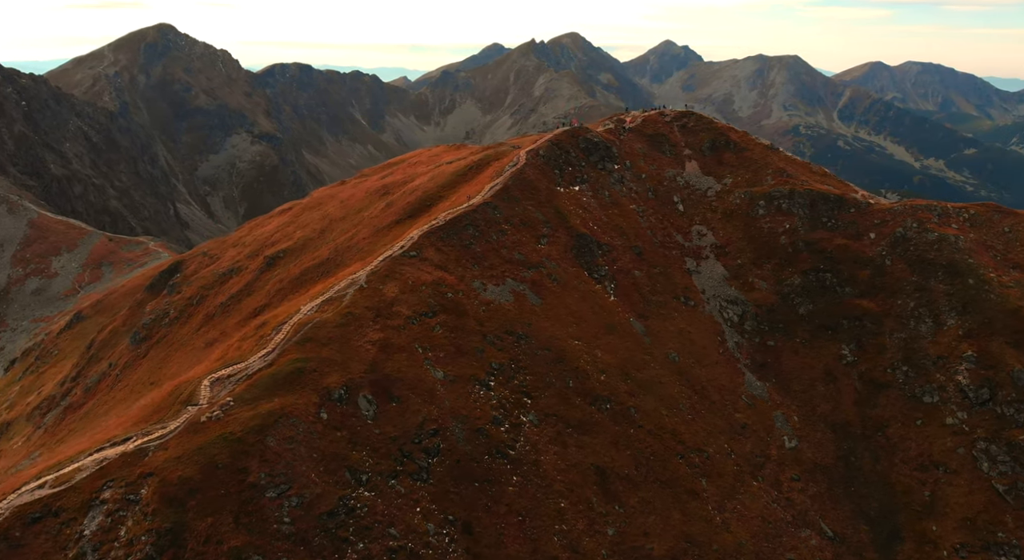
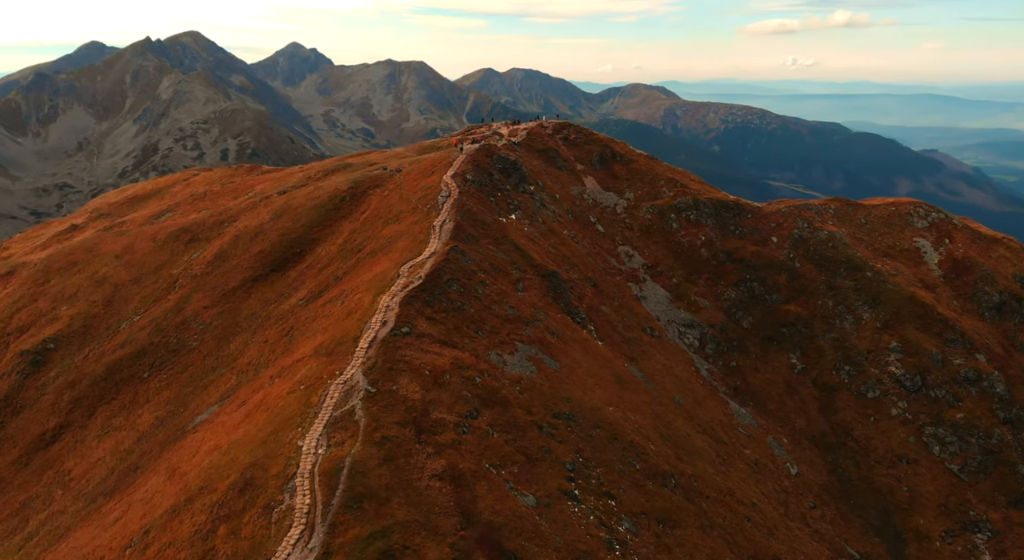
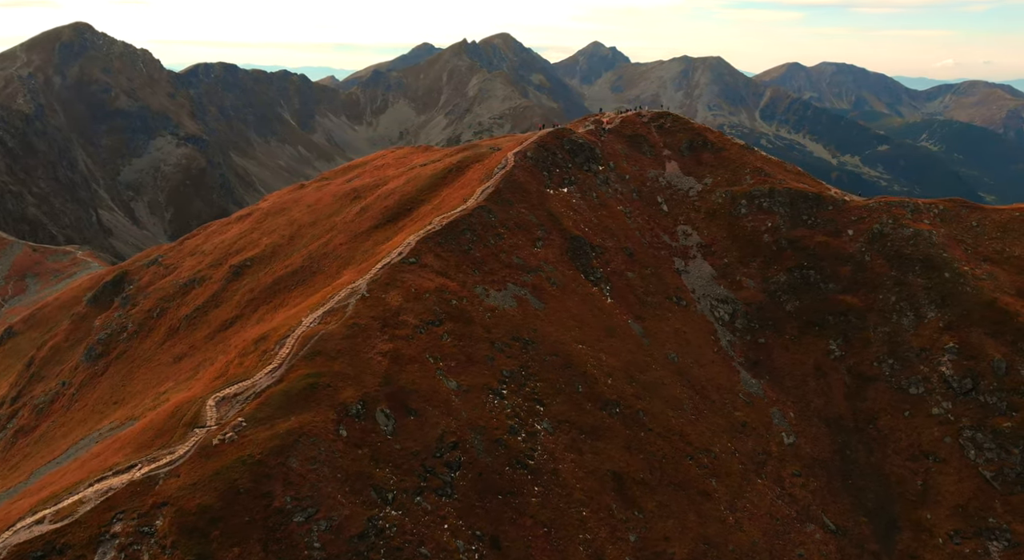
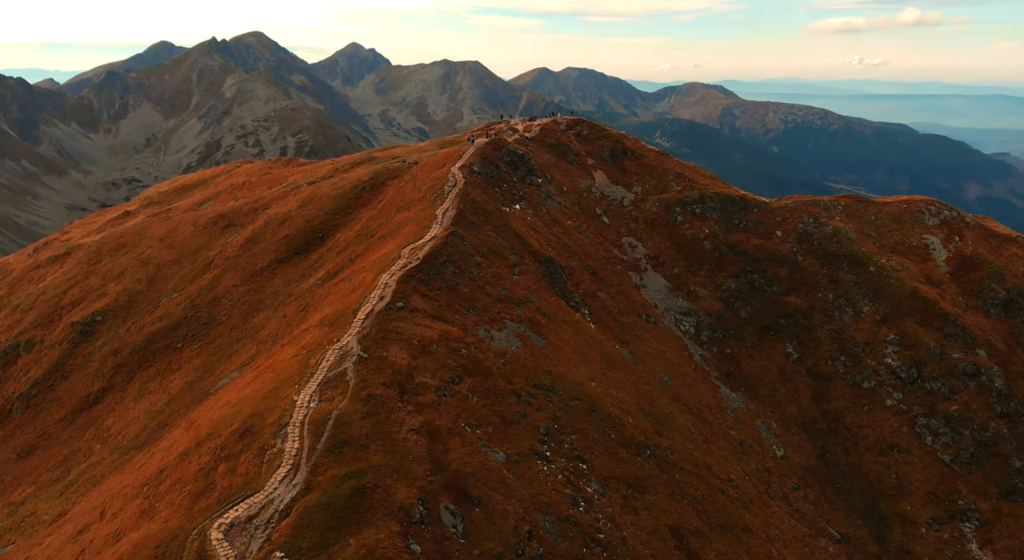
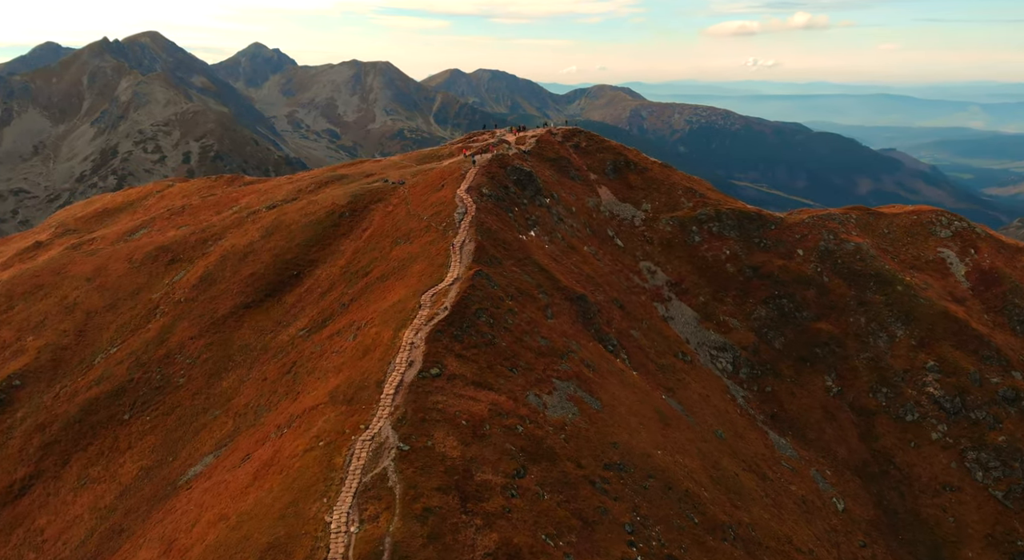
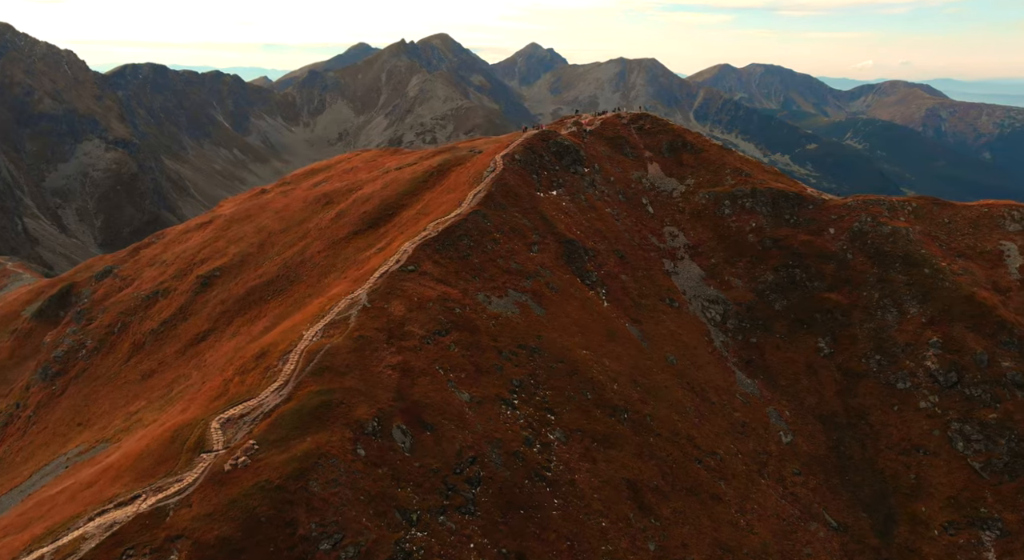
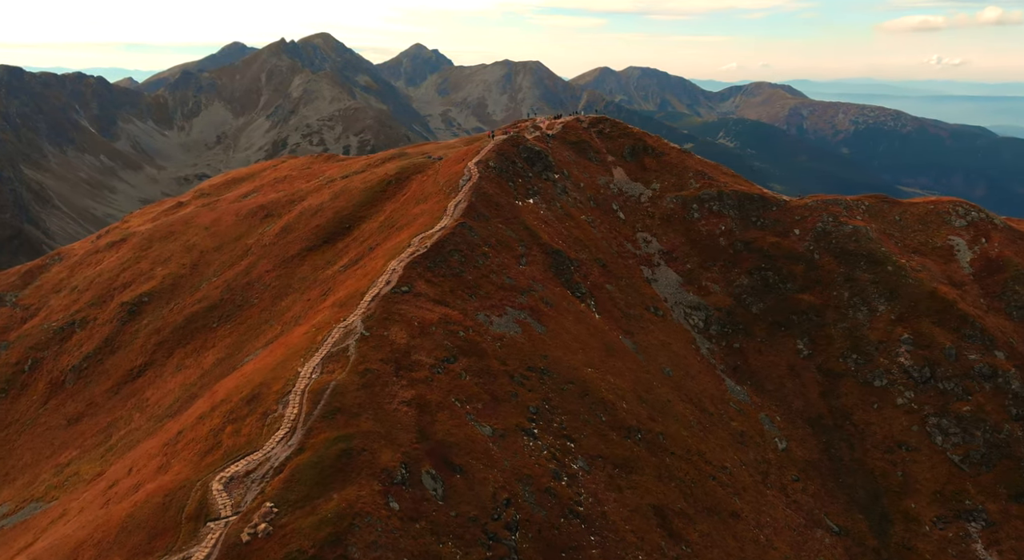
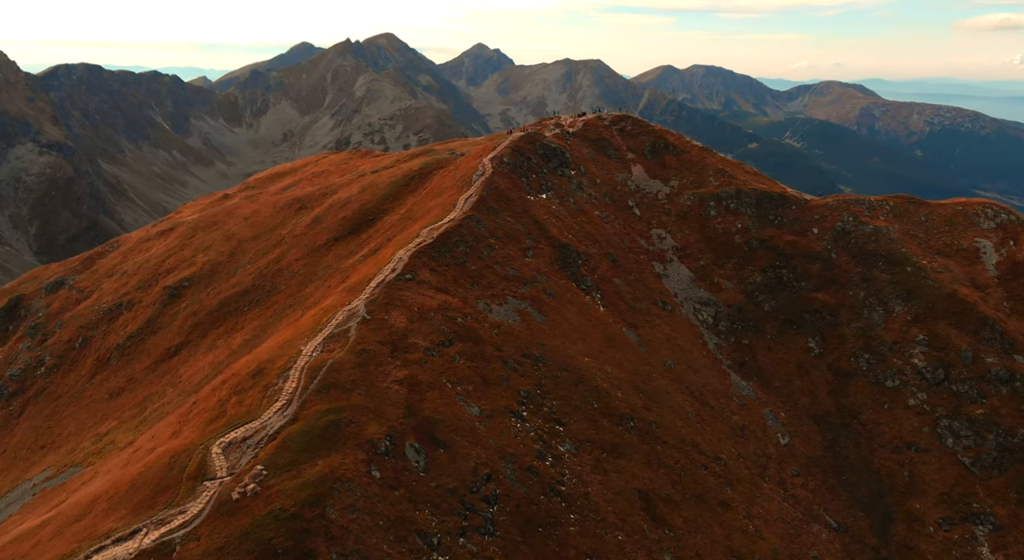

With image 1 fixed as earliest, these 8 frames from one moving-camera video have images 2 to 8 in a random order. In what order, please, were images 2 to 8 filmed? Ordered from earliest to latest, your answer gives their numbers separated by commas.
3, 6, 8, 7, 4, 2, 5
